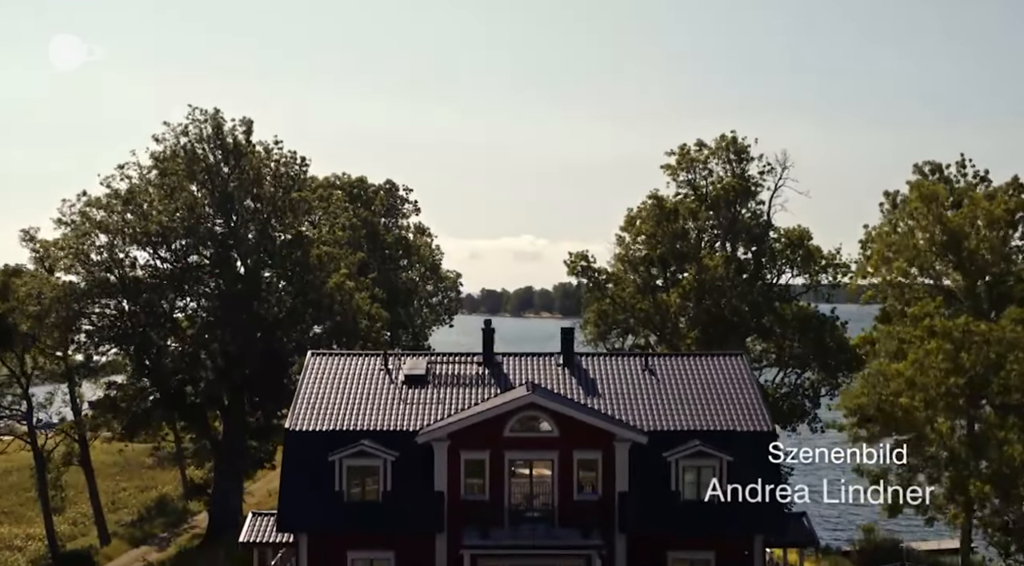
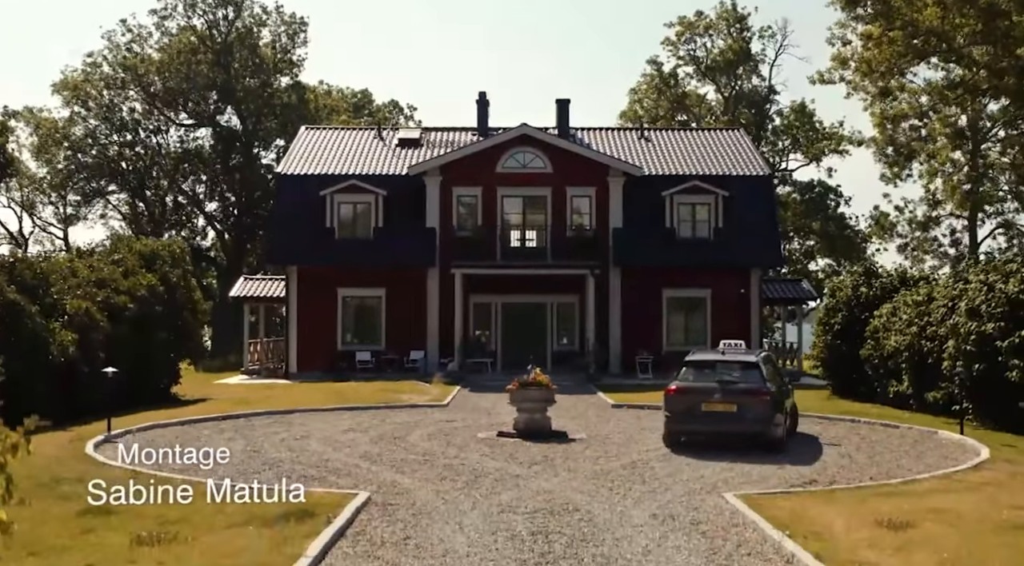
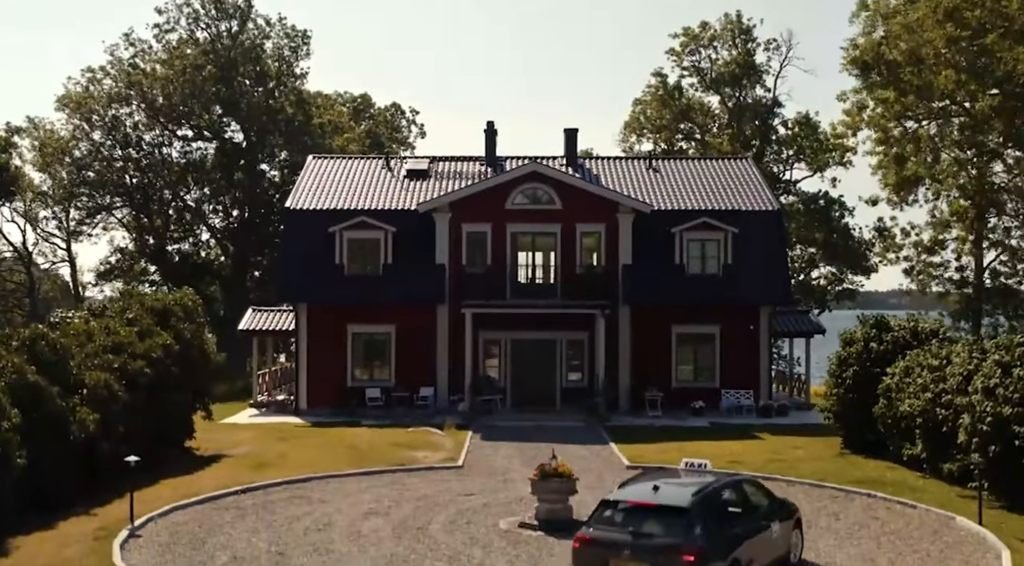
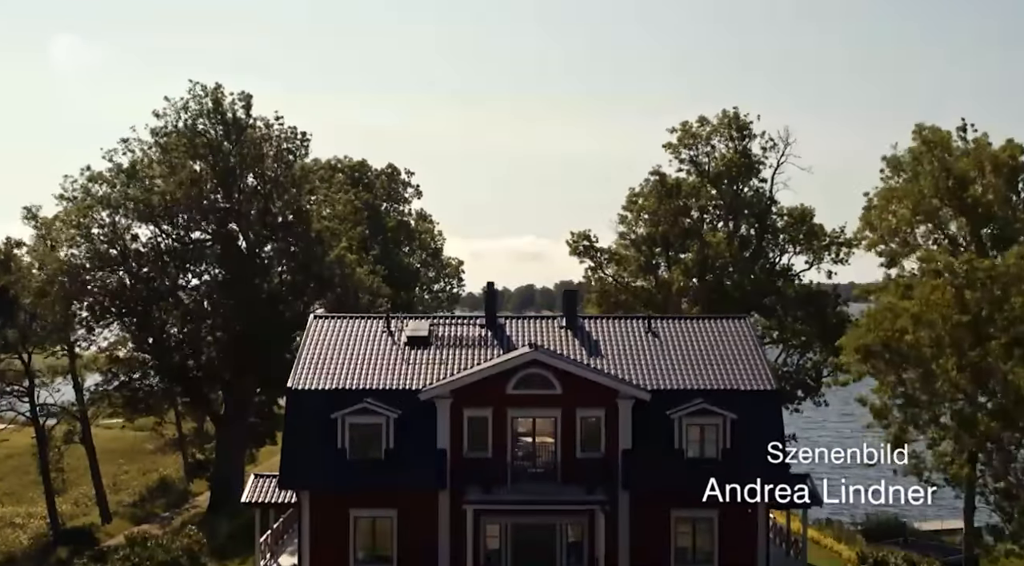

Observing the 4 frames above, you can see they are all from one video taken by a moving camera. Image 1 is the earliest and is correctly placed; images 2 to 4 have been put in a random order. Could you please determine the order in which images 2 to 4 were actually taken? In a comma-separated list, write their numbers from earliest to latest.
4, 3, 2
